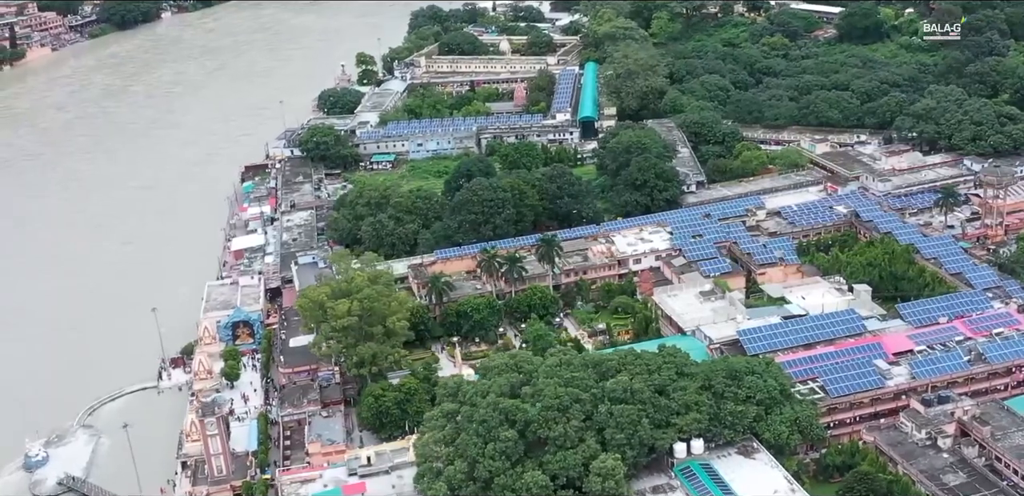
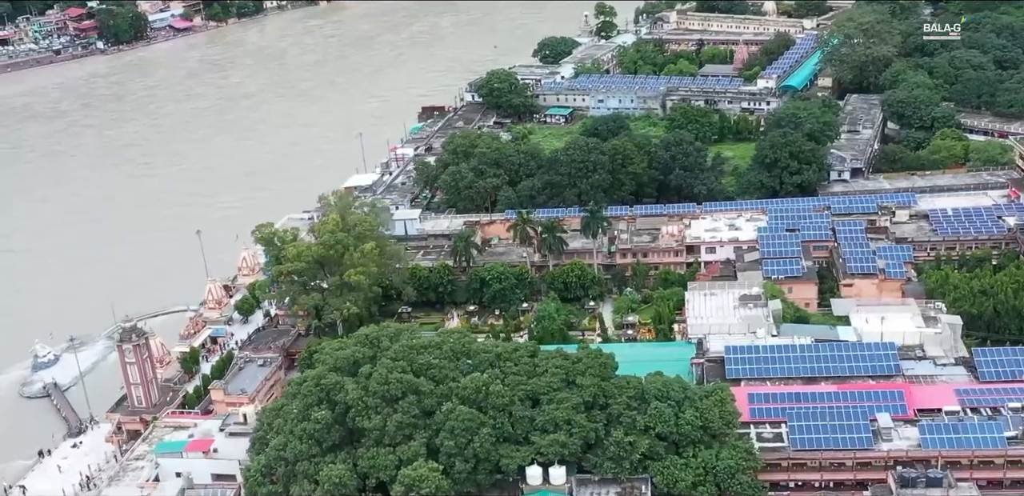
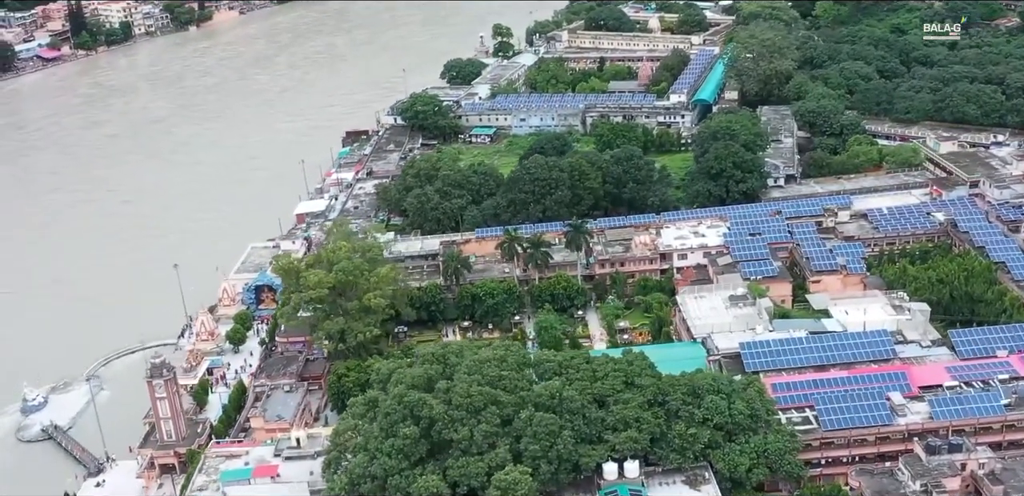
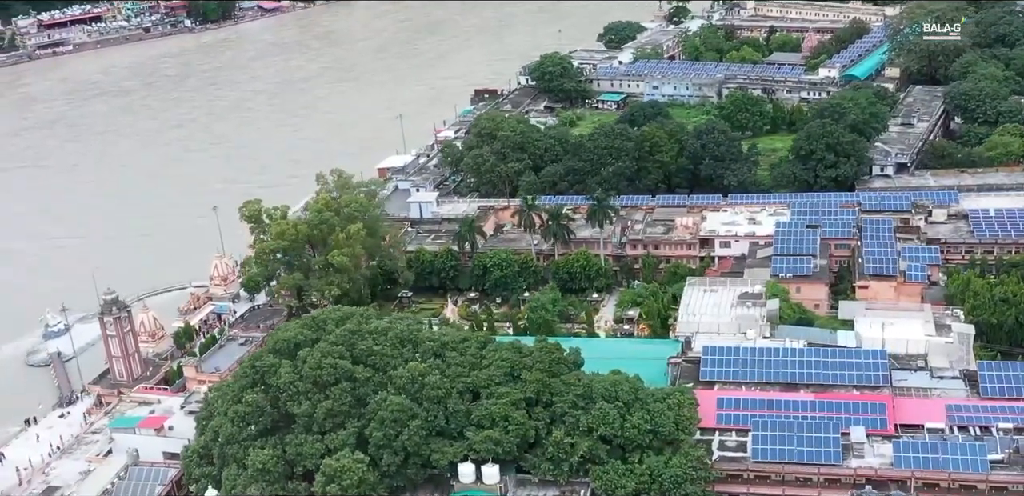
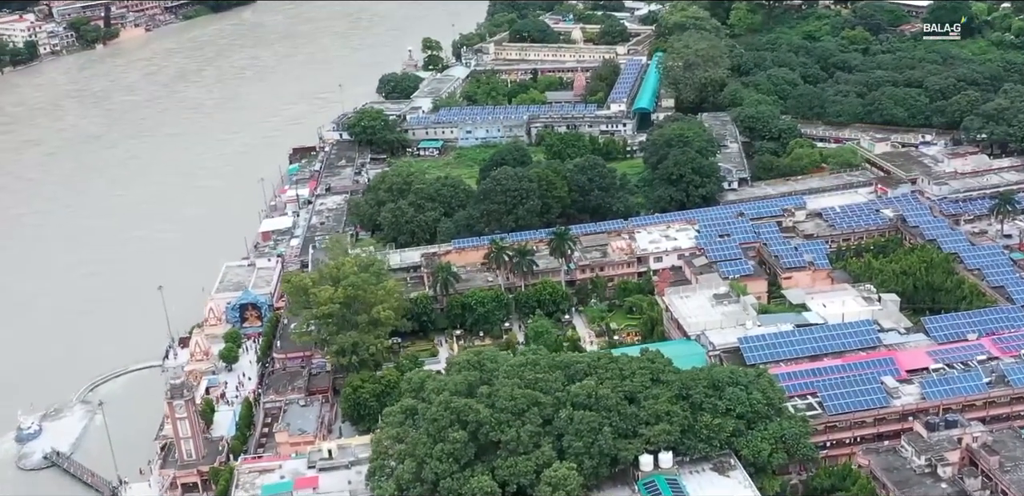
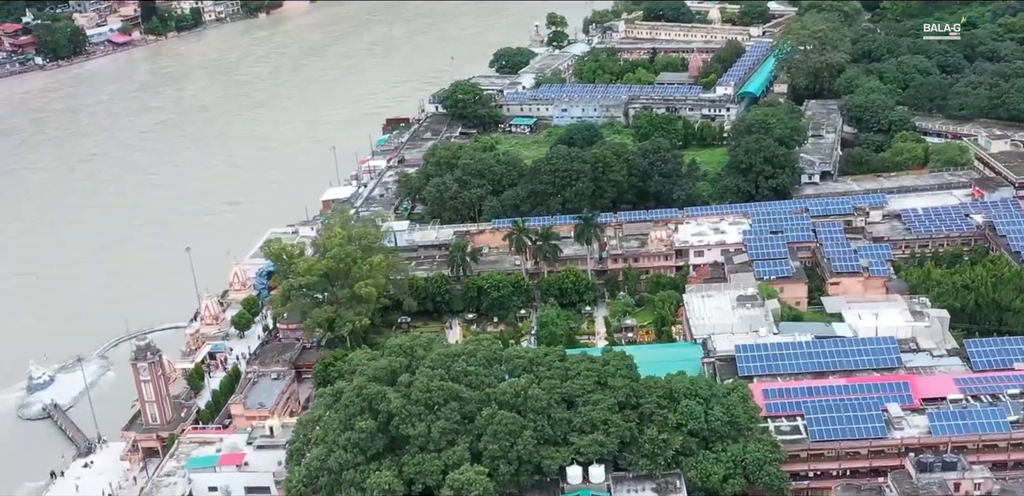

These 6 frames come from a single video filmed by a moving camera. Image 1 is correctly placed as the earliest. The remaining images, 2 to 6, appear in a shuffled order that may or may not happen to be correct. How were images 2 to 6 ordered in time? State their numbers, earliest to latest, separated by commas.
5, 3, 6, 2, 4
